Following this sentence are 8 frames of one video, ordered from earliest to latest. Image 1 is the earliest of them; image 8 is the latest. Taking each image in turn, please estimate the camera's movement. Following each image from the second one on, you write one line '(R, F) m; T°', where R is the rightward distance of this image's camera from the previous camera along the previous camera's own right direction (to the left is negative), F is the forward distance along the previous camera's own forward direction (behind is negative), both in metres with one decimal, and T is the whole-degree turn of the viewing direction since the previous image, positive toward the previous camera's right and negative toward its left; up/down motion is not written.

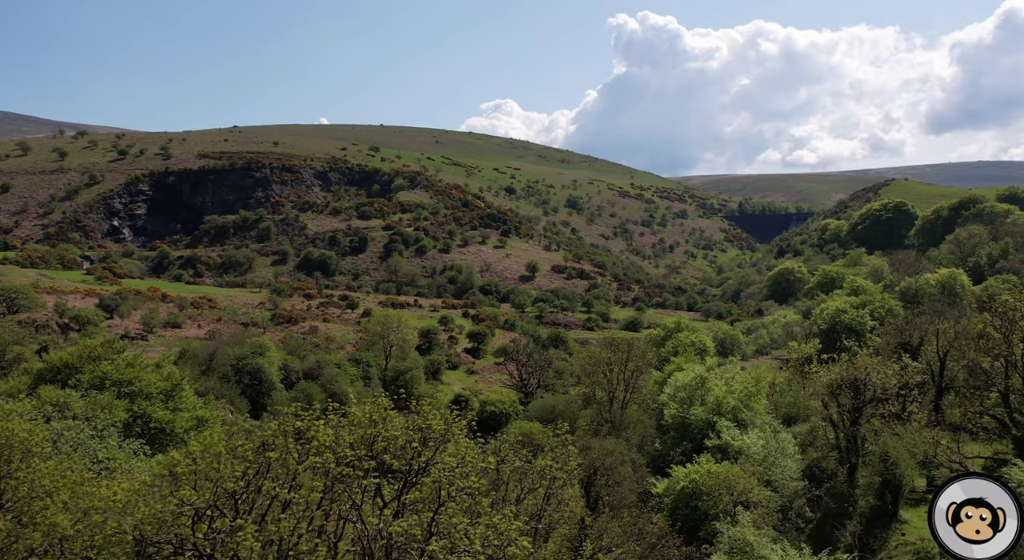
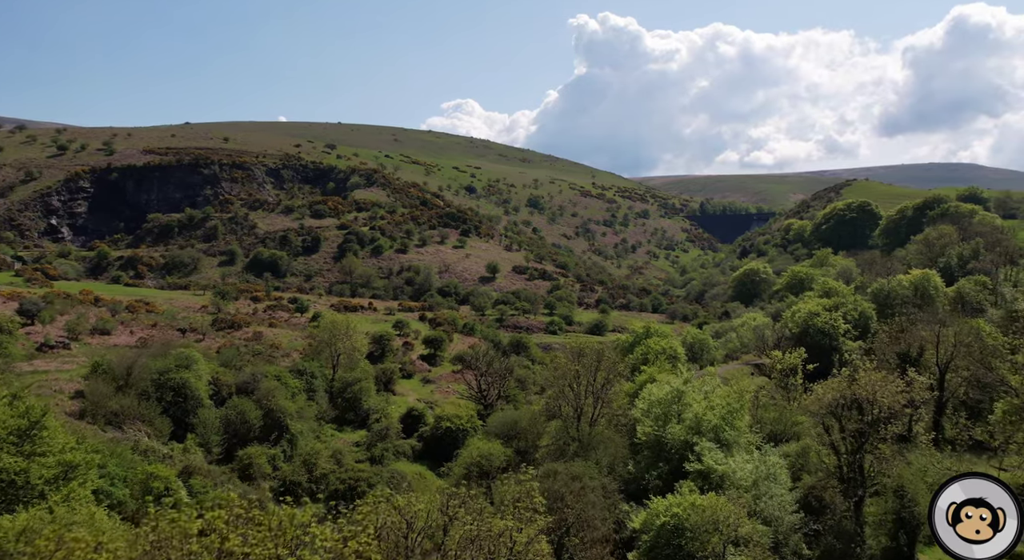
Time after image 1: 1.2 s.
(+0.2, +4.7) m; +2°
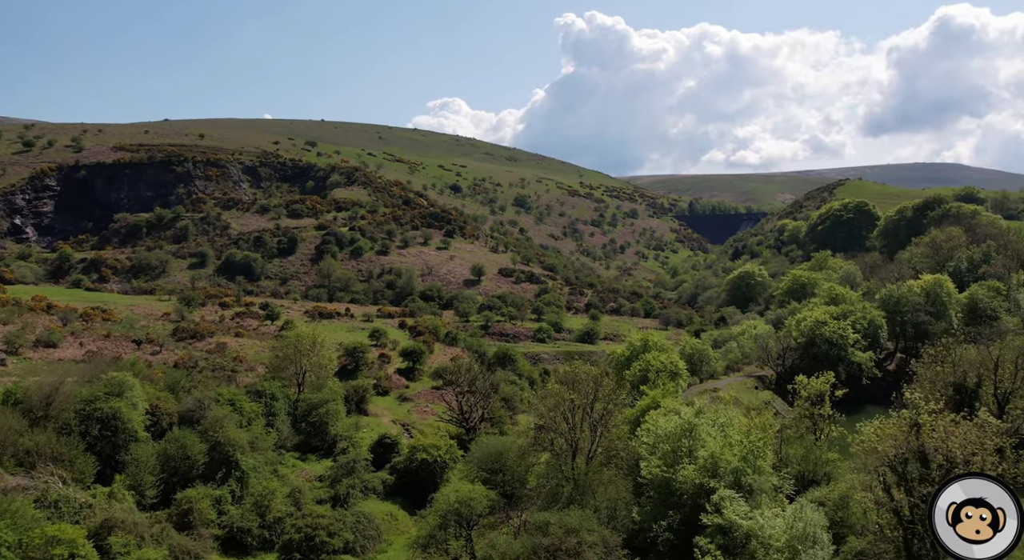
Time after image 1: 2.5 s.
(+0.1, +5.8) m; +1°
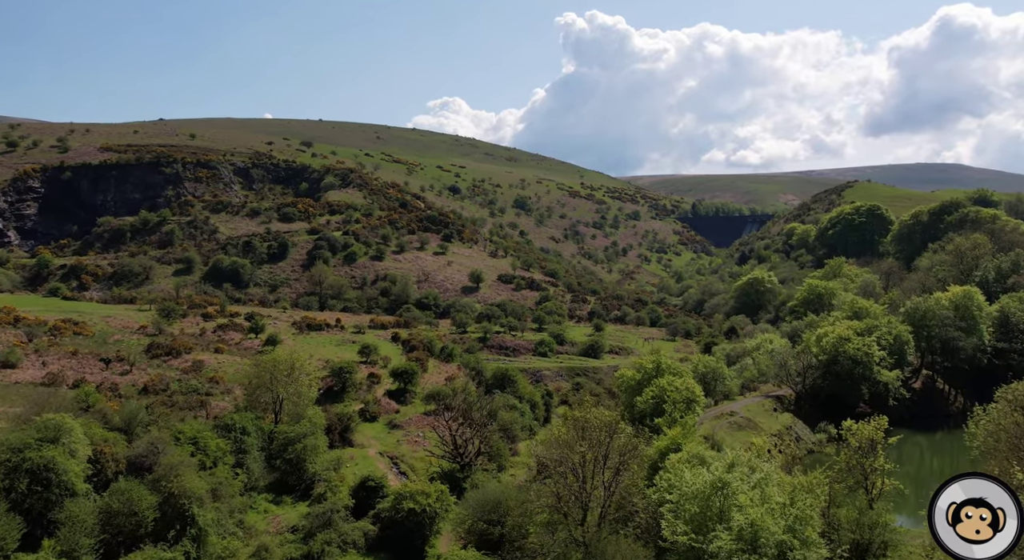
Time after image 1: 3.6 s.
(0.0, +5.3) m; 0°
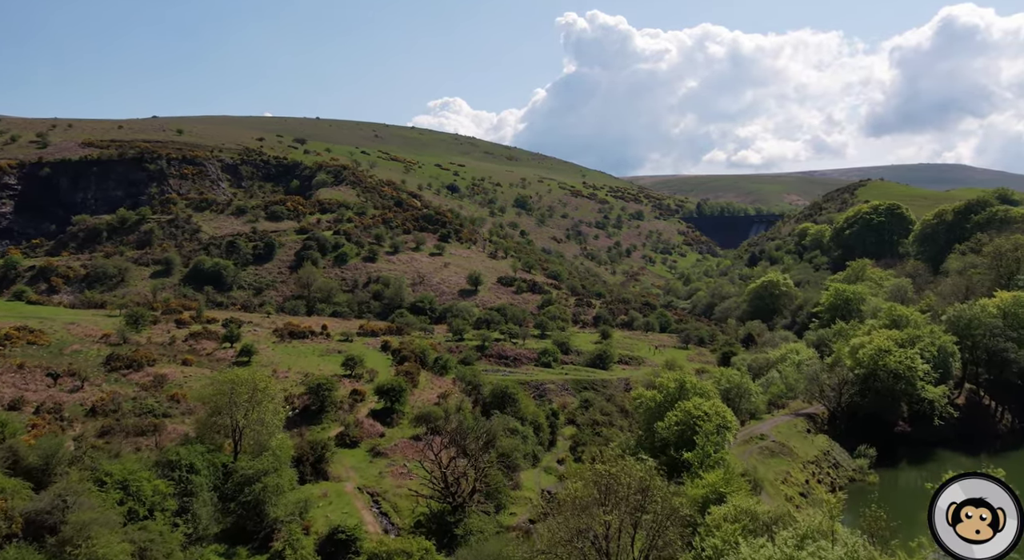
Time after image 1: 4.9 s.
(0.0, +7.3) m; 0°
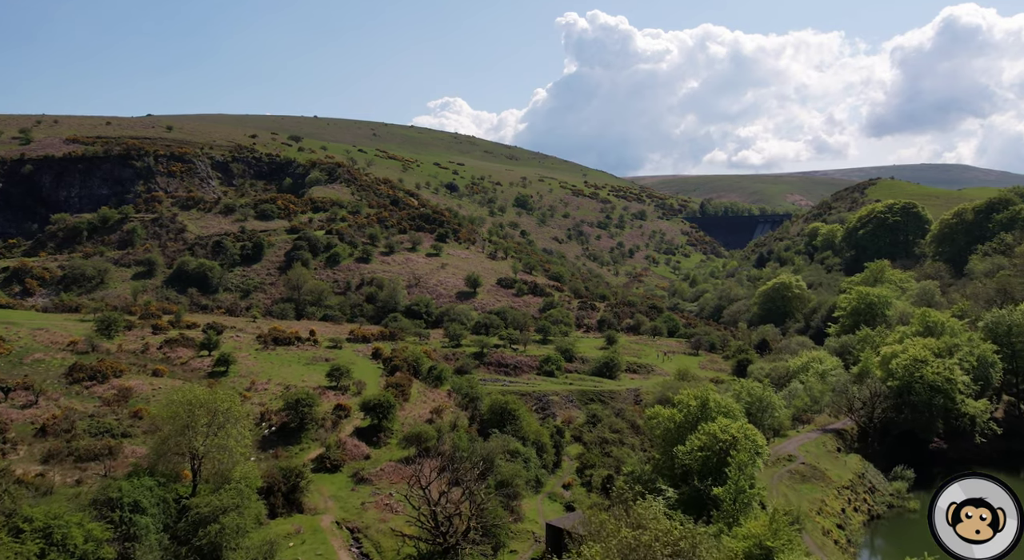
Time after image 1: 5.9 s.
(0.0, +5.4) m; 0°
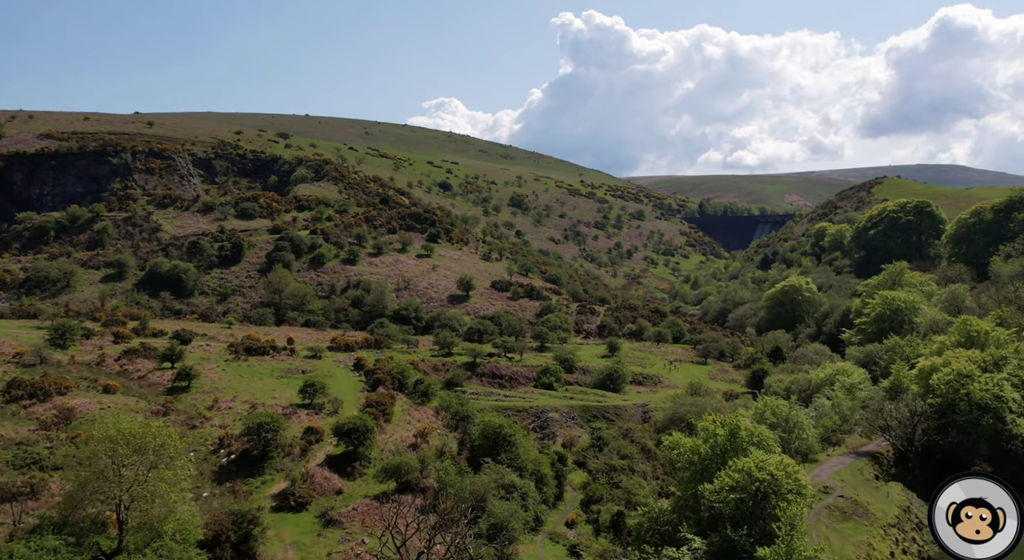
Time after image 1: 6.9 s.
(0.0, +6.4) m; 0°
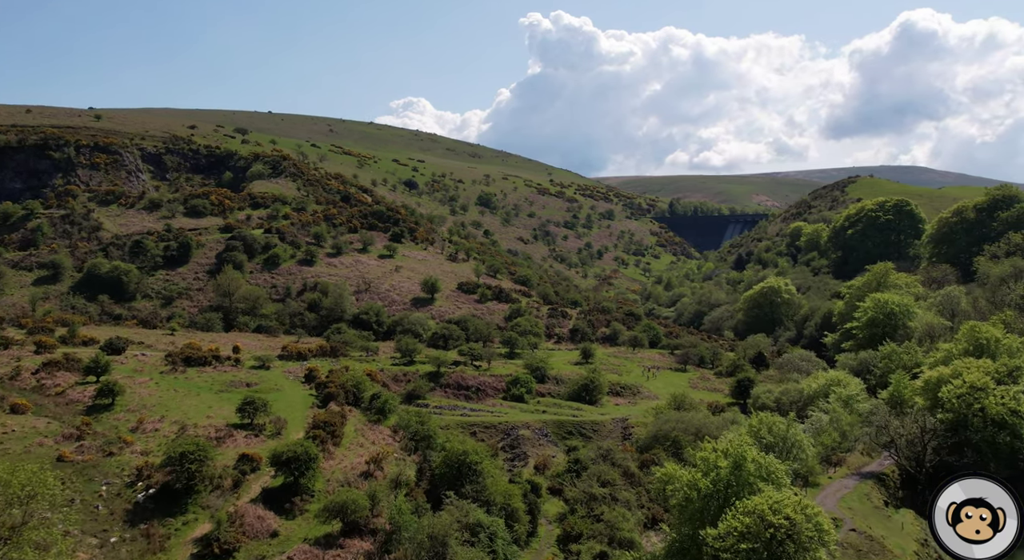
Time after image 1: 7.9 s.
(+0.1, +5.7) m; +2°
